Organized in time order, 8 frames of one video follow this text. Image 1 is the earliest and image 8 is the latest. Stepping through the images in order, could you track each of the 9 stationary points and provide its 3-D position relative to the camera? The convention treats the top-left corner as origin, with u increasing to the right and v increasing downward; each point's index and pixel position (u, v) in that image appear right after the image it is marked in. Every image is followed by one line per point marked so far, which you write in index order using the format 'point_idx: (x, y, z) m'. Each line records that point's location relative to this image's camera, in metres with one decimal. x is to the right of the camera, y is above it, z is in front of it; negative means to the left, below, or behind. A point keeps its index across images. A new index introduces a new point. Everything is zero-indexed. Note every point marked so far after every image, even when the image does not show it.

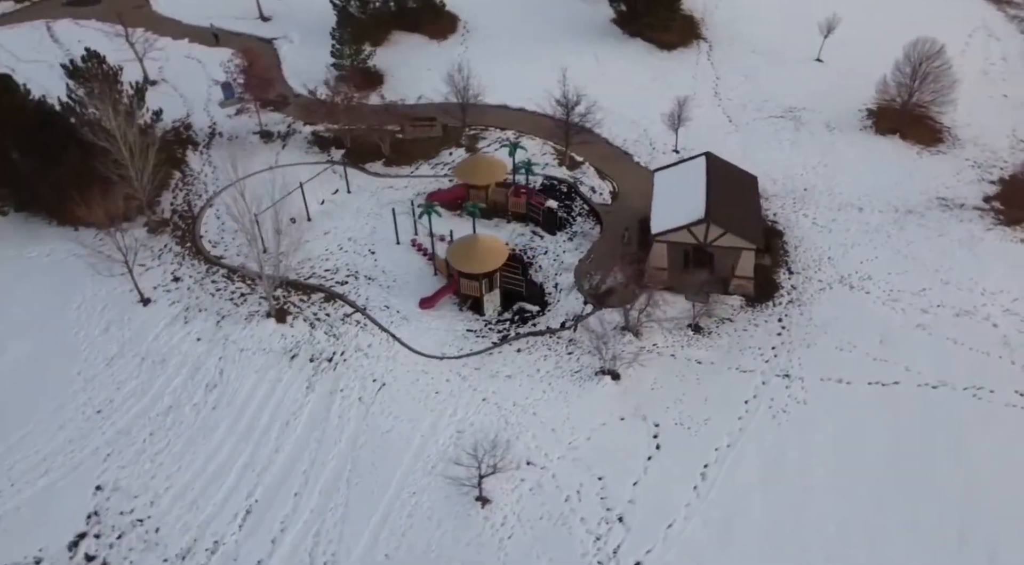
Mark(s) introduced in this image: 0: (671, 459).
0: (+3.8, -4.7, +18.8) m
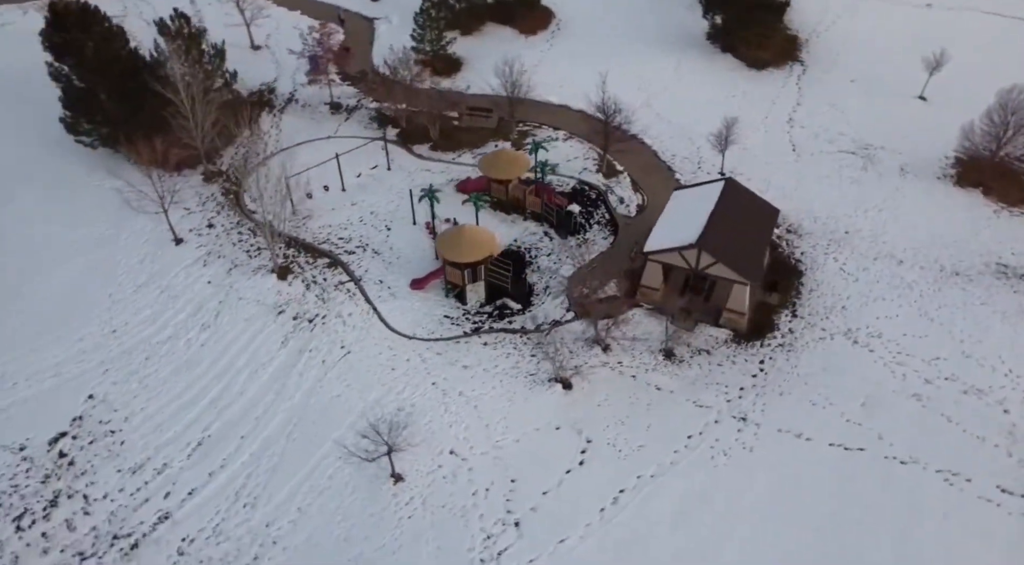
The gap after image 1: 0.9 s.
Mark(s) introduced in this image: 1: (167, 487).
0: (+1.7, -5.1, +18.3) m
1: (-10.4, -5.9, +20.4) m
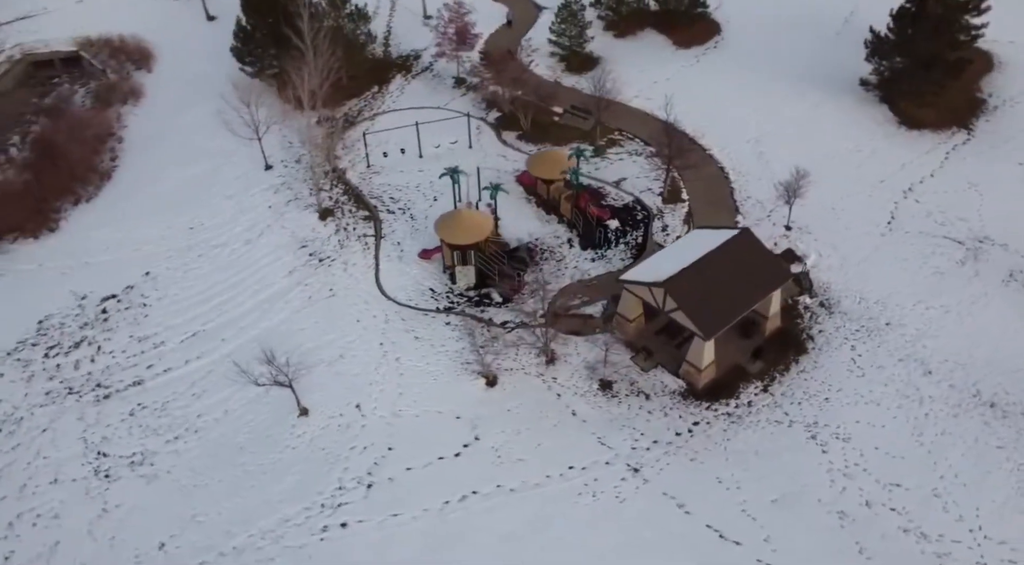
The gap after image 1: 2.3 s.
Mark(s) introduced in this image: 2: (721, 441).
0: (-1.6, -4.9, +18.6) m
1: (-12.3, -2.6, +24.2) m
2: (+5.4, -4.2, +18.8) m
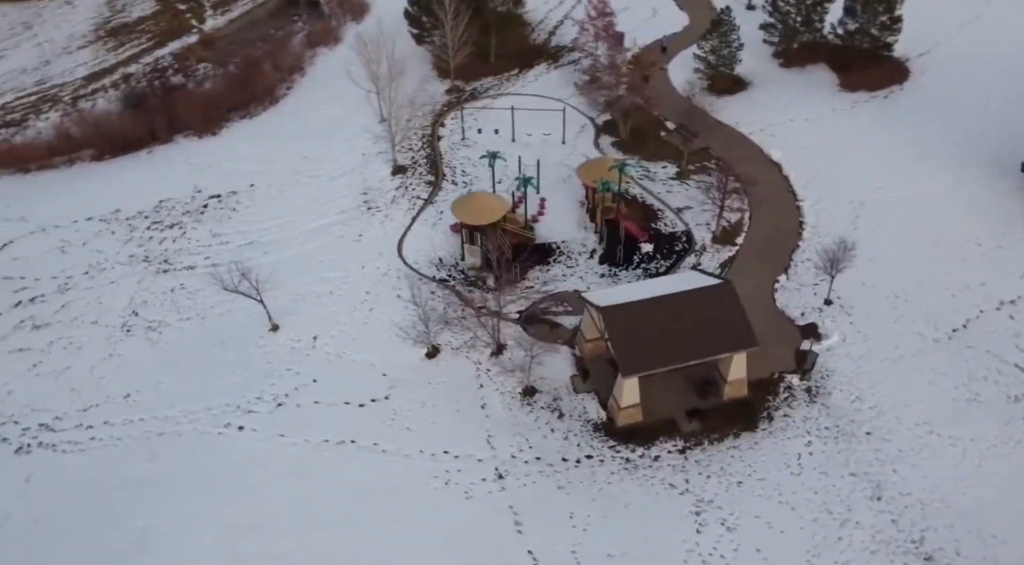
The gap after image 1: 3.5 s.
0: (-4.5, -3.7, +20.0) m
1: (-11.9, +1.2, +28.5) m
2: (+2.2, -5.0, +18.0) m
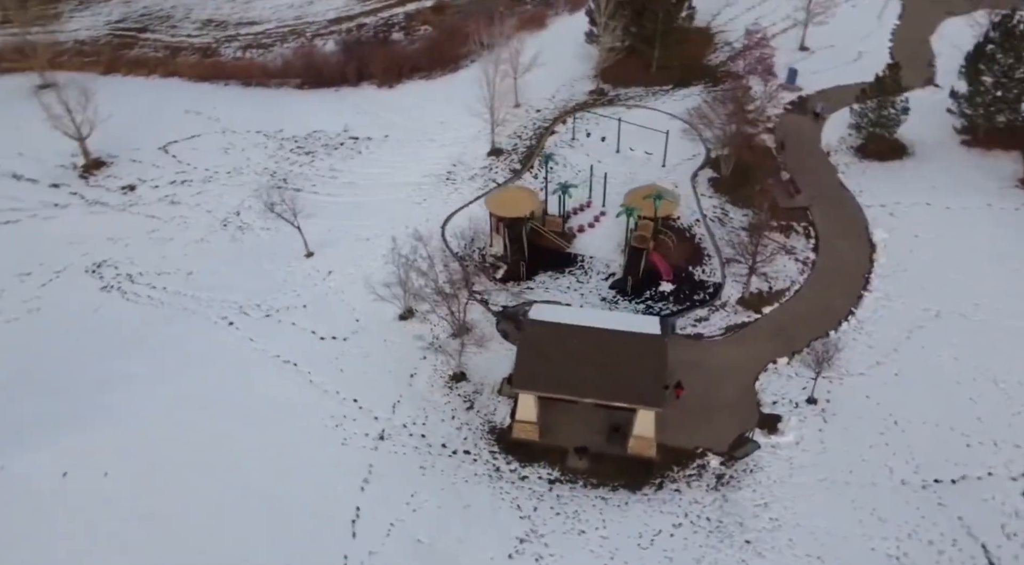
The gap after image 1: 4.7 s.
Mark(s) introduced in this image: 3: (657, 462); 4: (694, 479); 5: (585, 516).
0: (-6.4, -1.9, +22.6) m
1: (-8.7, +4.5, +32.8) m
2: (-1.4, -5.0, +18.5) m
3: (+3.8, -4.7, +18.6) m
4: (+4.6, -5.0, +18.2) m
5: (+1.8, -5.7, +17.6) m
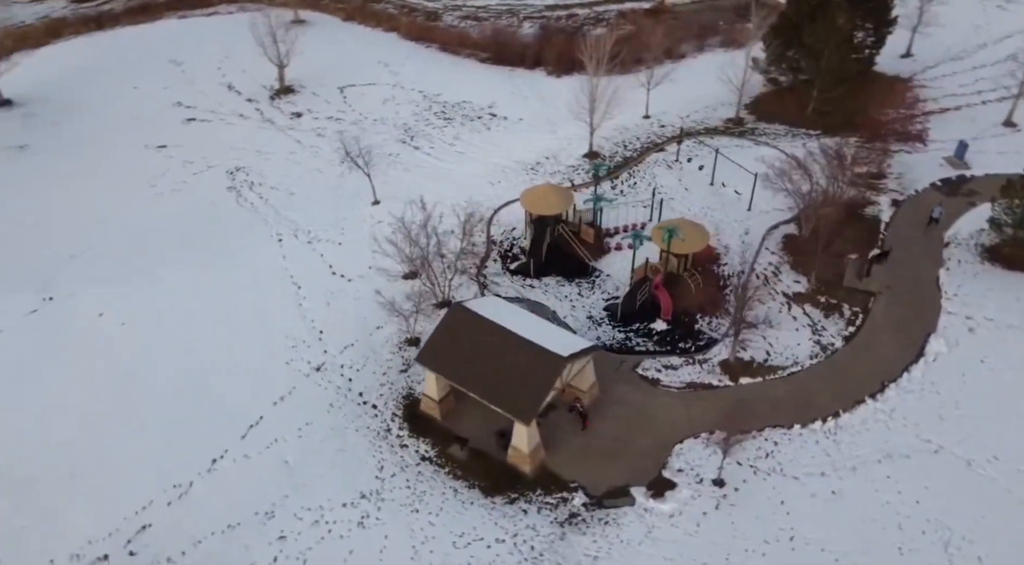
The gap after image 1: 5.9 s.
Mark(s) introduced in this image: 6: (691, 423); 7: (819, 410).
0: (-6.8, +0.3, +25.3) m
1: (-3.7, +6.6, +35.3) m
2: (-4.5, -3.9, +20.0) m
3: (+0.3, -5.1, +18.4) m
4: (+0.9, -5.6, +17.8) m
5: (-2.1, -5.4, +18.1) m
6: (+4.9, -3.9, +19.7) m
7: (+8.6, -3.6, +20.0) m
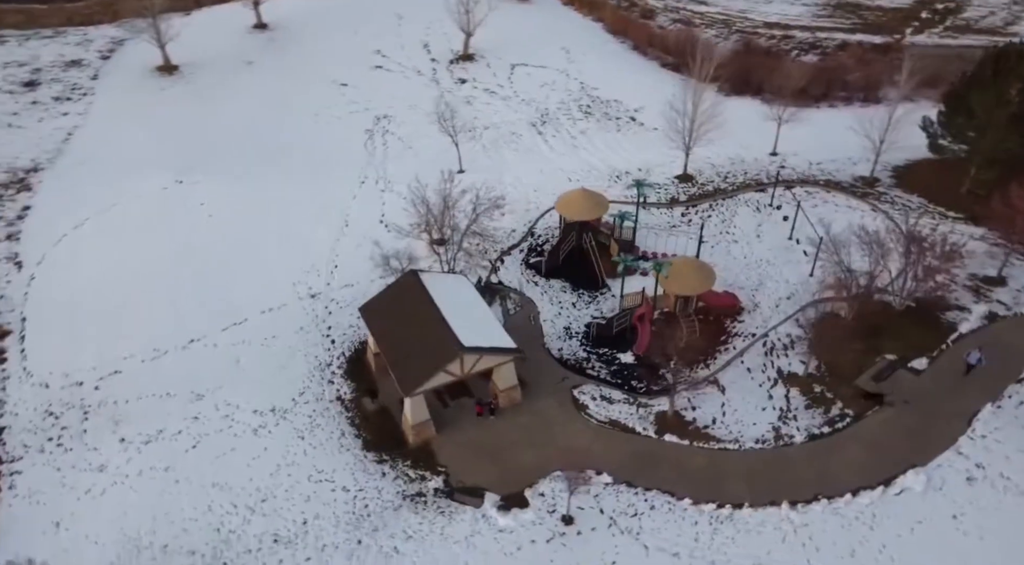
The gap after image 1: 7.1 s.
0: (-5.6, +2.4, +27.8) m
1: (+2.1, +7.3, +35.9) m
2: (-6.4, -2.0, +22.3) m
3: (-2.9, -4.4, +19.3) m
4: (-2.8, -5.1, +18.6) m
5: (-5.3, -4.1, +19.8) m
6: (+1.9, -4.6, +18.9) m
7: (+5.5, -5.4, +18.1) m
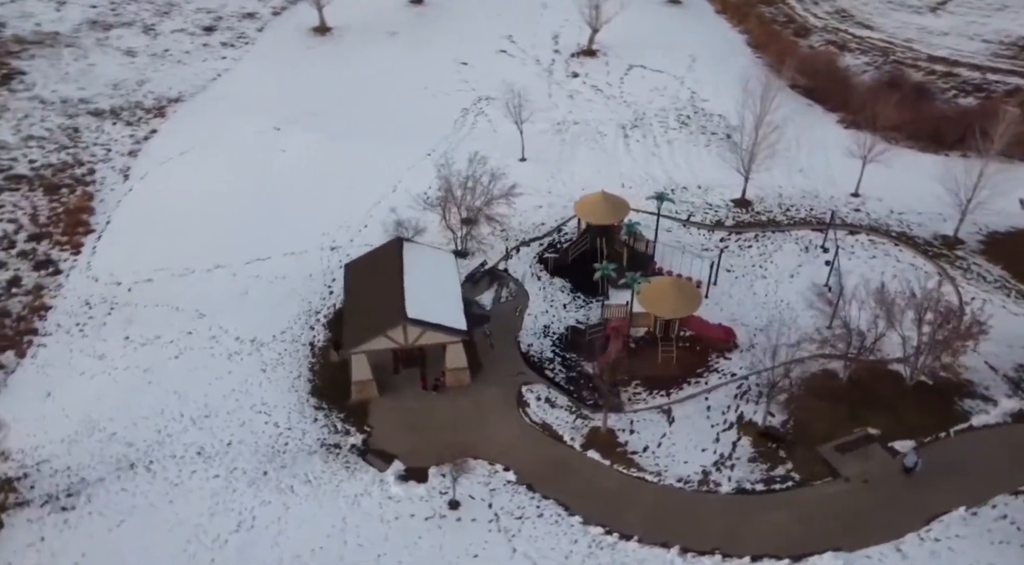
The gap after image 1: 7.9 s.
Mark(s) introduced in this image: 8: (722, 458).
0: (-4.2, +3.8, +29.1) m
1: (+6.0, +6.9, +35.2) m
2: (-7.0, -0.4, +24.0) m
3: (-4.8, -3.4, +20.4) m
4: (-4.9, -4.0, +19.7) m
5: (-6.9, -2.6, +21.4) m
6: (-0.3, -4.5, +19.0) m
7: (+2.8, -5.9, +17.4) m
8: (+5.5, -4.6, +18.7) m
